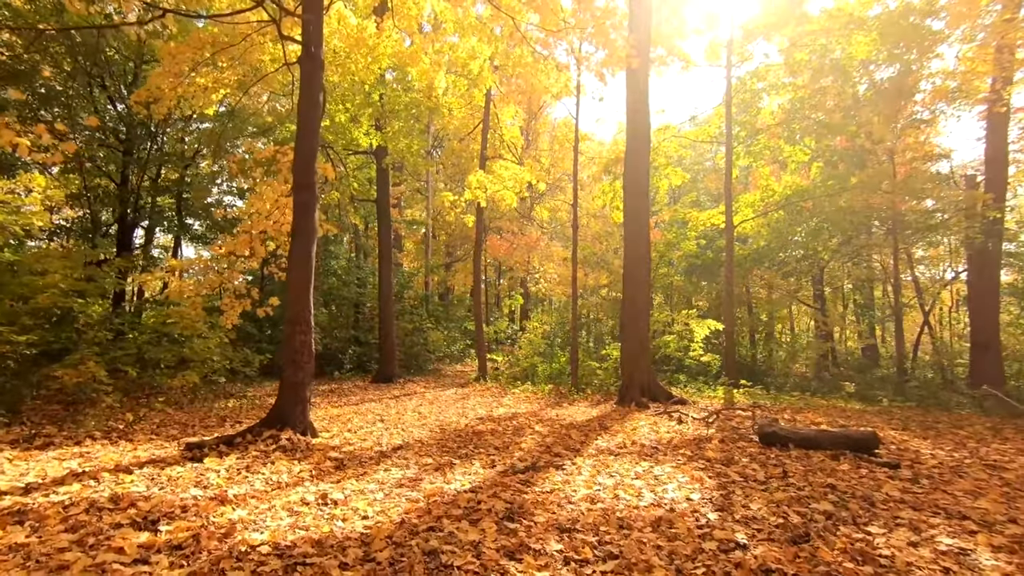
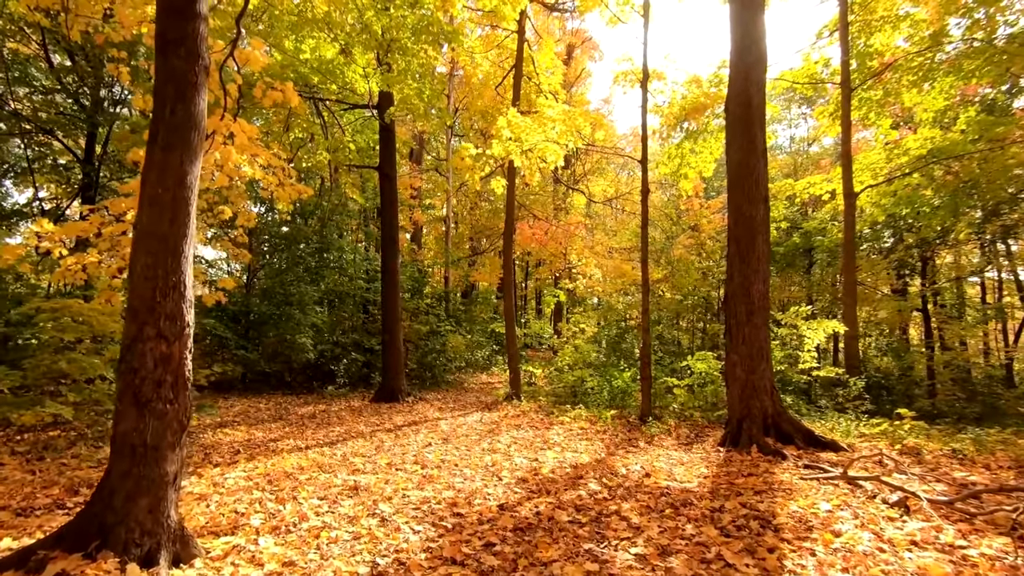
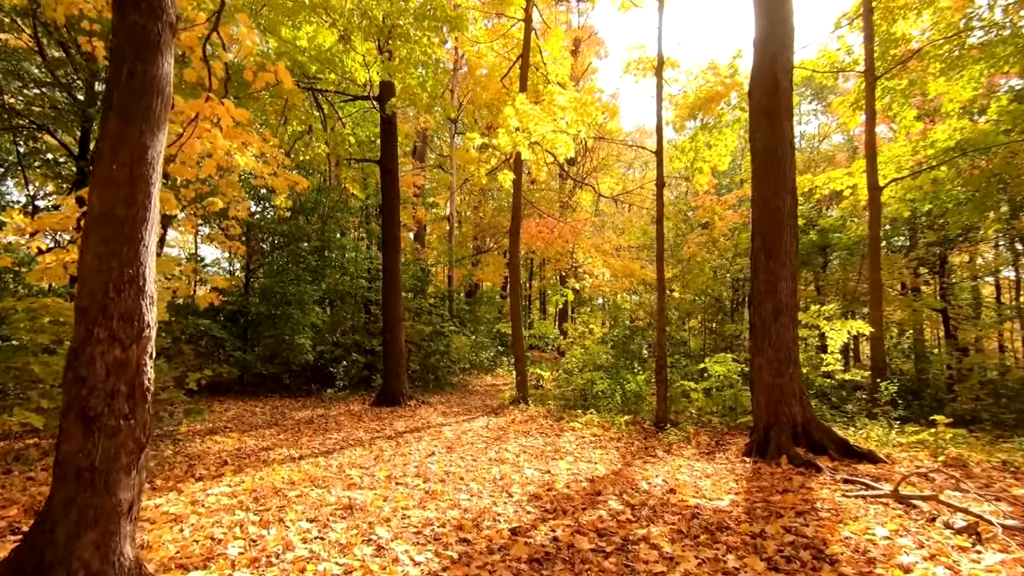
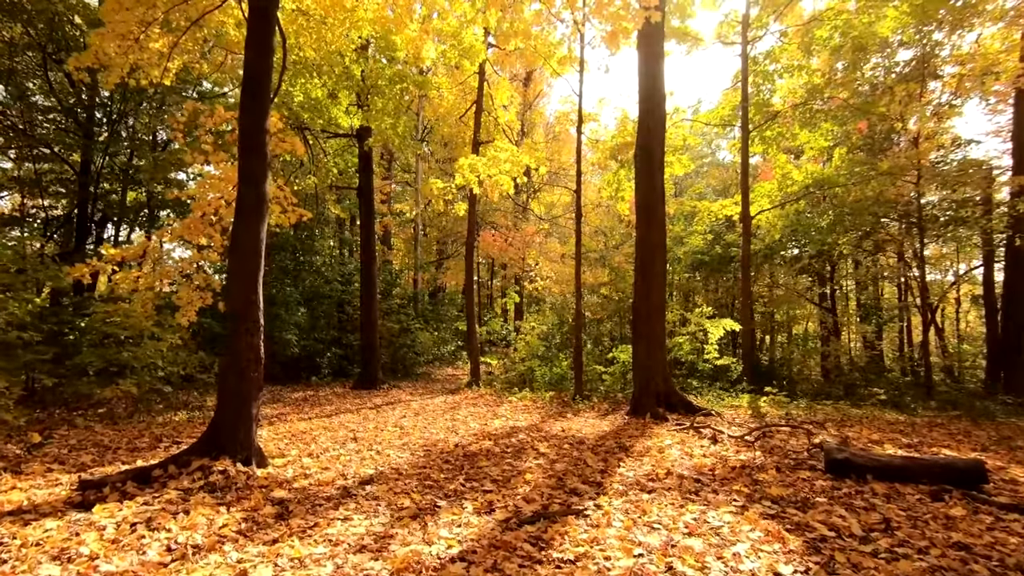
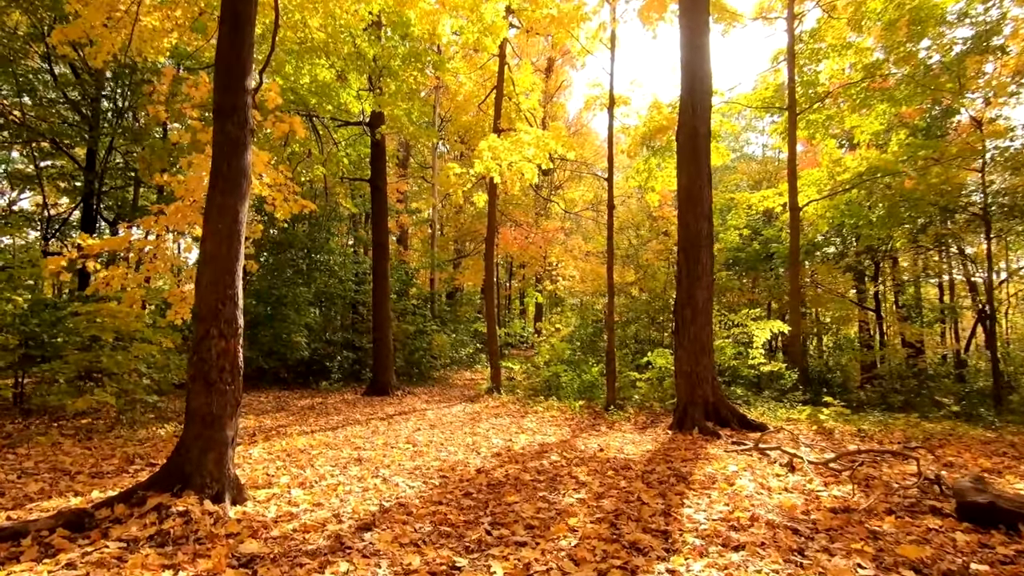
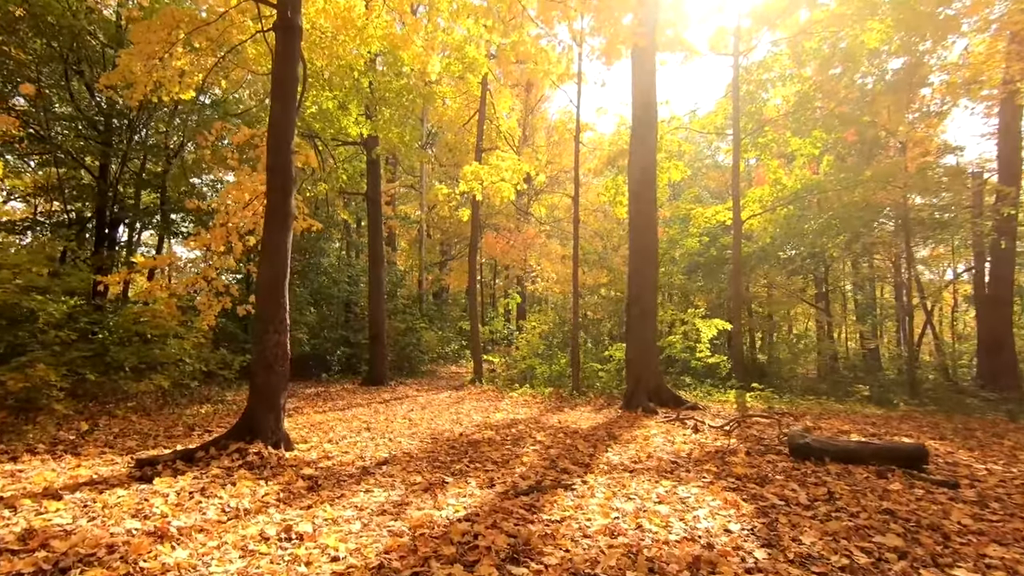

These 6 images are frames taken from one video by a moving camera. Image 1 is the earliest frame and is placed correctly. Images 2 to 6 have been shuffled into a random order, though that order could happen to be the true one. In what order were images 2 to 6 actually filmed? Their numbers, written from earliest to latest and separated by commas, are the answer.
6, 4, 5, 2, 3
